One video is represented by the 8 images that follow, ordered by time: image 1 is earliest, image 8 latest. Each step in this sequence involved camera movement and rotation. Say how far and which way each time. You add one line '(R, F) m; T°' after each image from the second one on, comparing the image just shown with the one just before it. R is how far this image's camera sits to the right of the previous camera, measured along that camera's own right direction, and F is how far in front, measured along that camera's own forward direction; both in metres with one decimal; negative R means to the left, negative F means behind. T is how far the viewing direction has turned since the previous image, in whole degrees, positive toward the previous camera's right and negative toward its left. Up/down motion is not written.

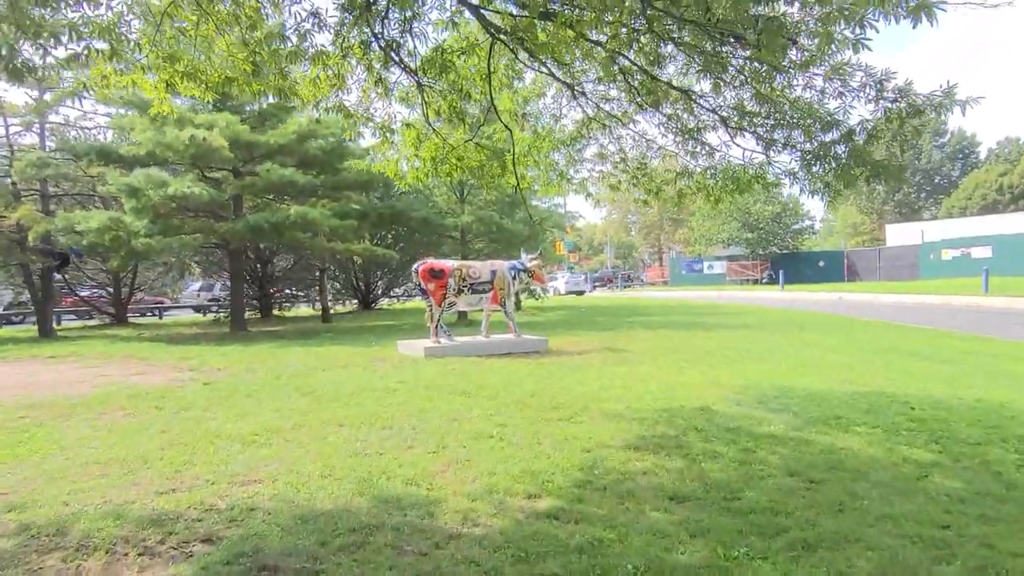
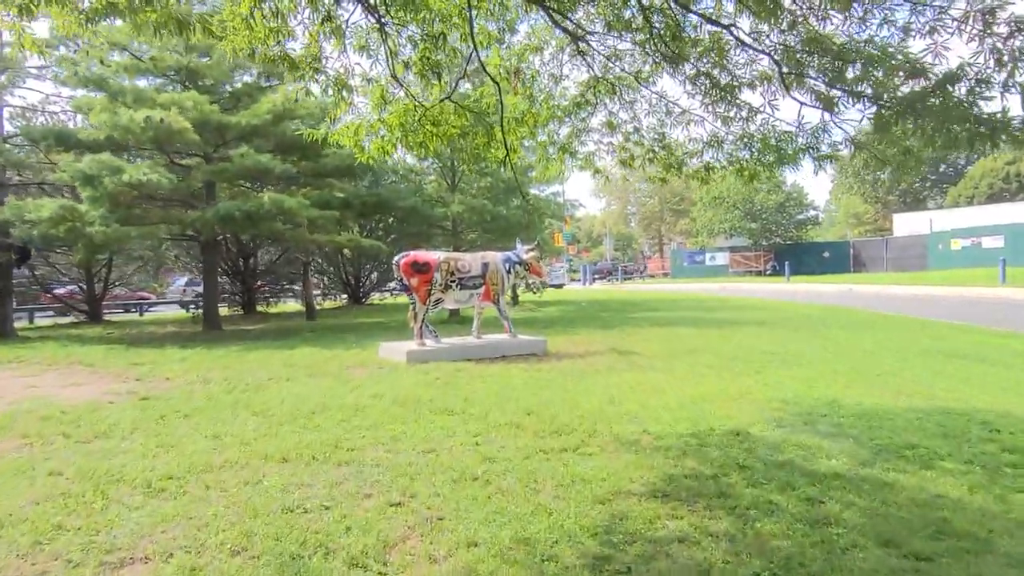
(+0.1, +1.2) m; 0°
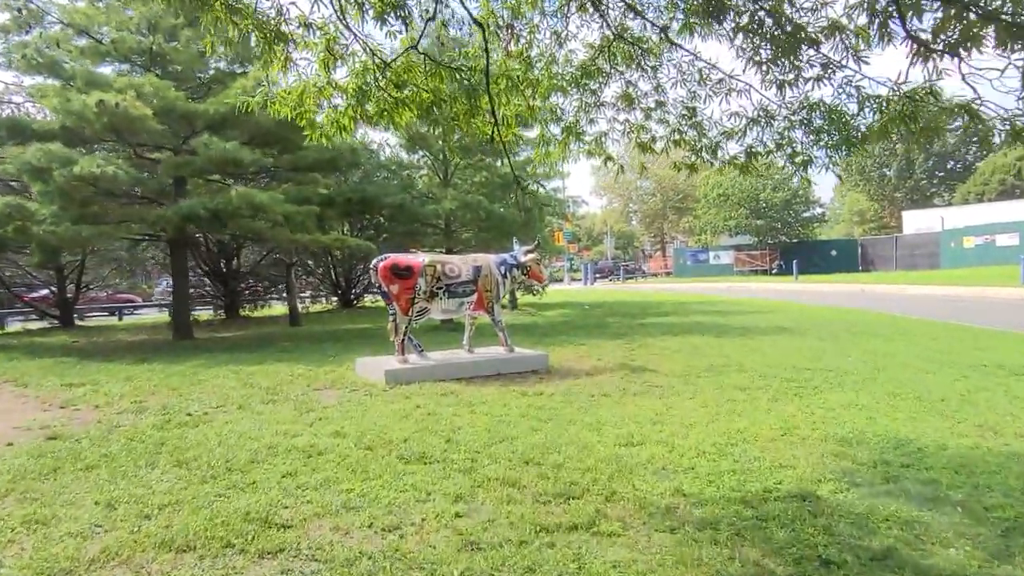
(0.0, +1.2) m; 0°
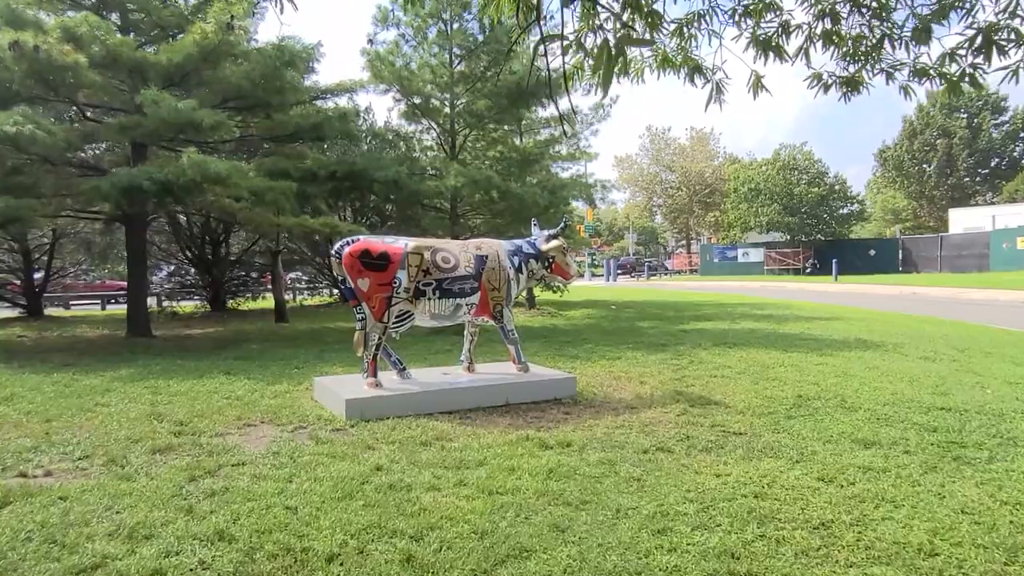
(0.0, +2.3) m; -1°
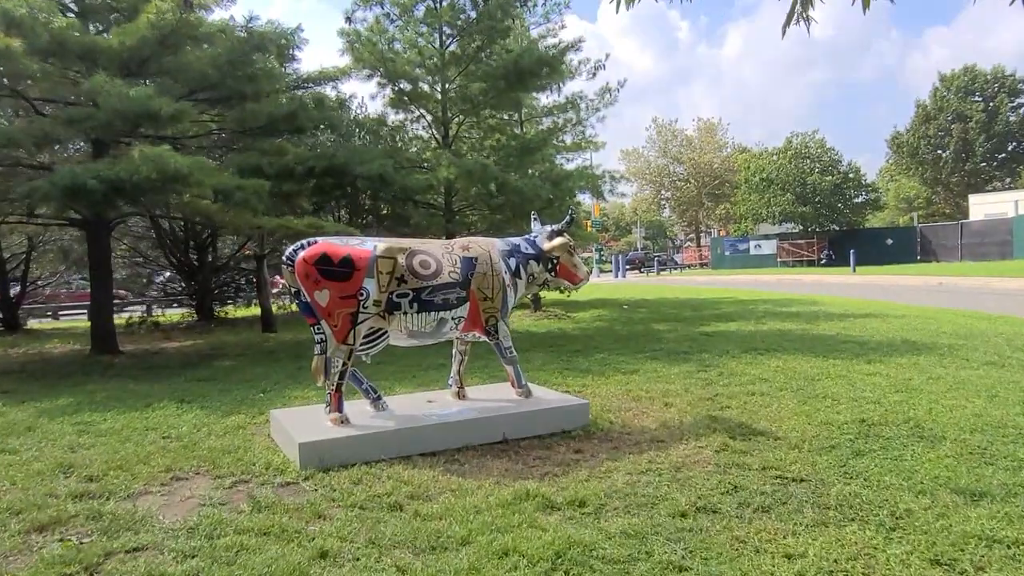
(+0.1, +1.1) m; -1°
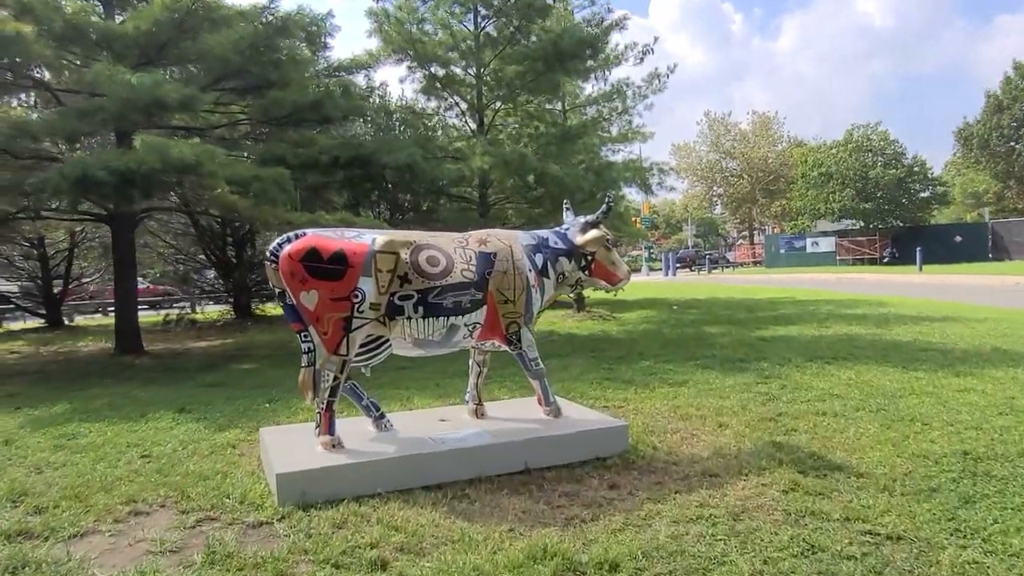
(+0.1, +0.8) m; -4°
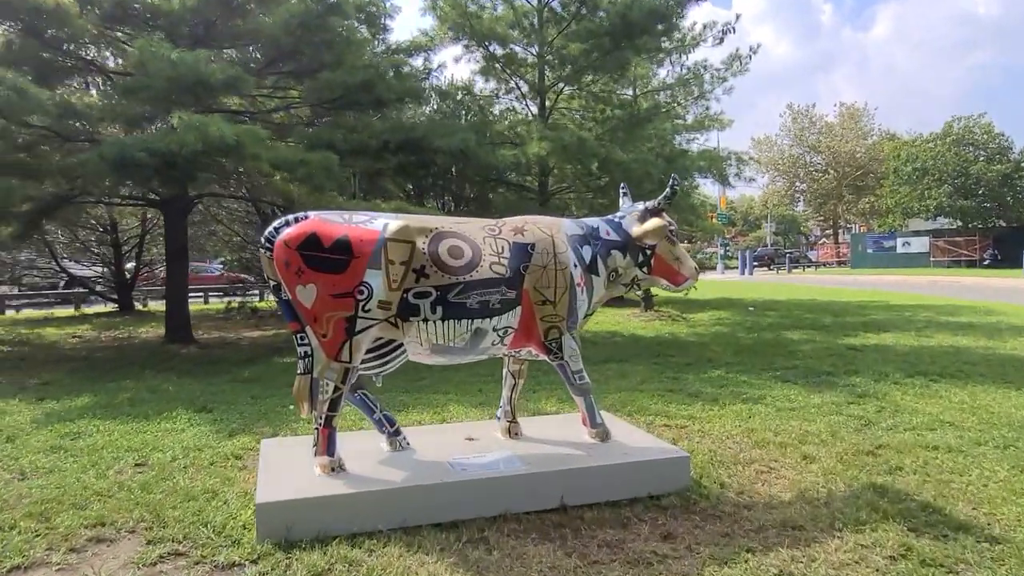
(+0.2, +0.7) m; -6°
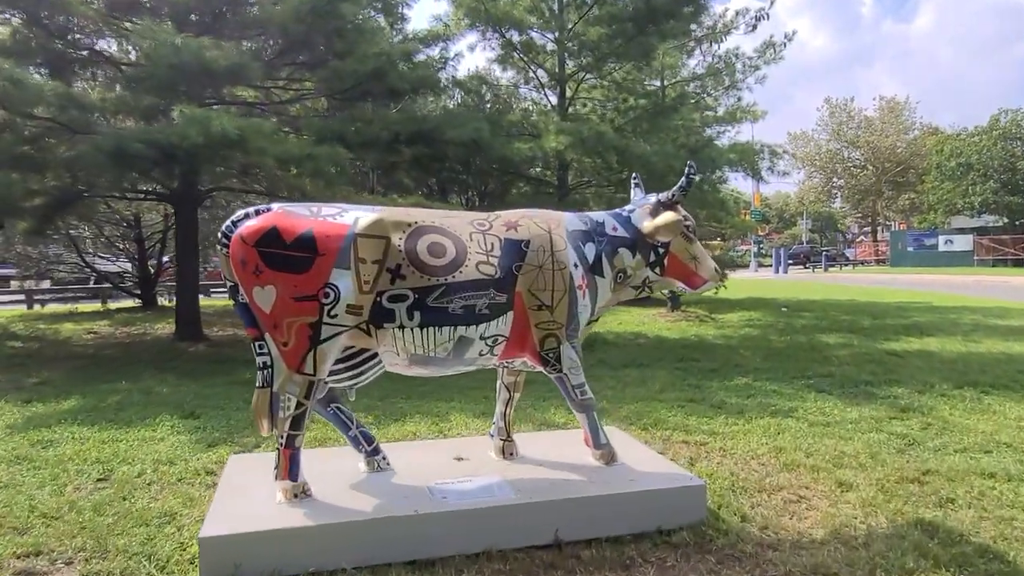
(+0.2, +0.4) m; -2°
